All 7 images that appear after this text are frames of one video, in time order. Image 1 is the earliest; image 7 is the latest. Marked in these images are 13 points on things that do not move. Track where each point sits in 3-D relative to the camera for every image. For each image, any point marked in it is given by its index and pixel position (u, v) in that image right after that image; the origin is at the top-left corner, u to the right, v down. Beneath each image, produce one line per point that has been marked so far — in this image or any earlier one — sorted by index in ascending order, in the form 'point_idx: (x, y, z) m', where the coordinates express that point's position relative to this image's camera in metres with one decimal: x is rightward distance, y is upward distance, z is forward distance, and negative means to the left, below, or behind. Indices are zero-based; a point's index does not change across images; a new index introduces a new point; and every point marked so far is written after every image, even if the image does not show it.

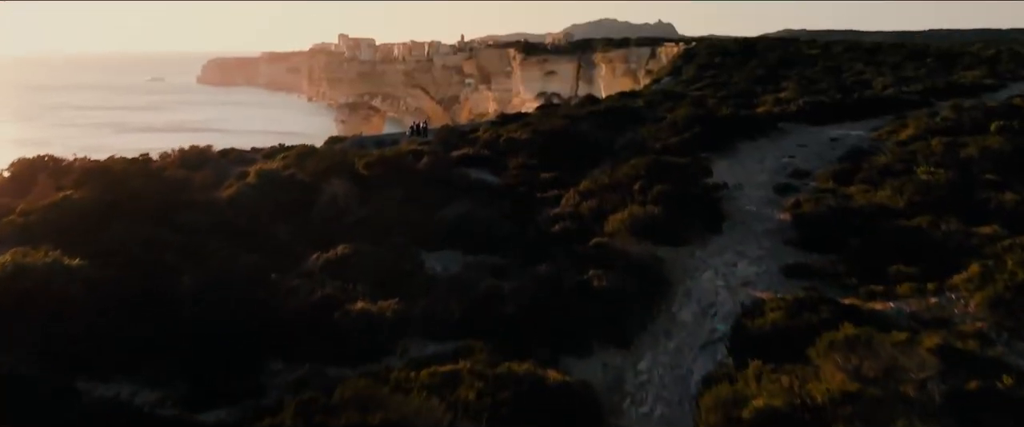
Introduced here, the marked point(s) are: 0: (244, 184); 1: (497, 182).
0: (-3.2, +0.3, +15.0) m
1: (-0.2, +0.5, +18.3) m
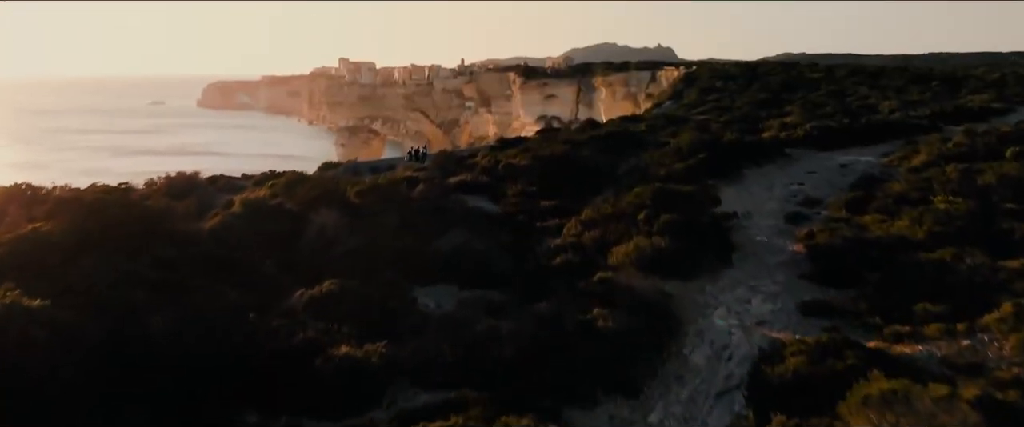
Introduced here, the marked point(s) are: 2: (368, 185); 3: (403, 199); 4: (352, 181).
0: (-3.2, 0.0, +14.3) m
1: (-0.2, +0.1, +17.6) m
2: (-1.9, +0.4, +16.5) m
3: (-1.3, +0.2, +15.7) m
4: (-2.2, +0.4, +17.4) m
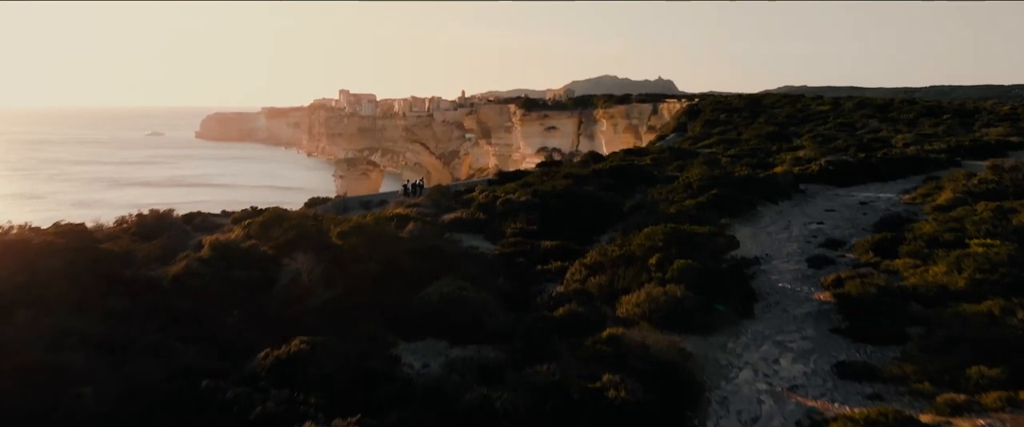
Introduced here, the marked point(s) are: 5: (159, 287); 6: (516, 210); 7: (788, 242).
0: (-3.2, -0.5, +12.9) m
1: (-0.3, -0.5, +16.2) m
2: (-1.9, -0.1, +15.1) m
3: (-1.4, -0.3, +14.4) m
4: (-2.2, -0.1, +16.0) m
5: (-3.3, -0.7, +12.1) m
6: (0.0, +0.1, +19.3) m
7: (+3.8, -0.4, +17.4) m
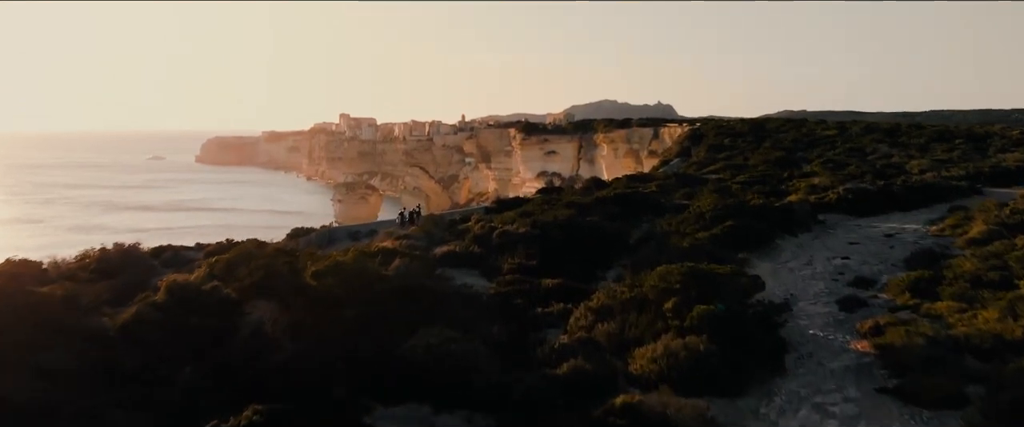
0: (-3.2, -0.8, +11.3) m
1: (-0.3, -0.9, +14.6) m
2: (-1.9, -0.5, +13.6) m
3: (-1.4, -0.7, +12.8) m
4: (-2.2, -0.5, +14.5) m
5: (-3.3, -1.0, +10.5) m
6: (0.0, -0.4, +17.7) m
7: (+3.7, -0.8, +15.9) m
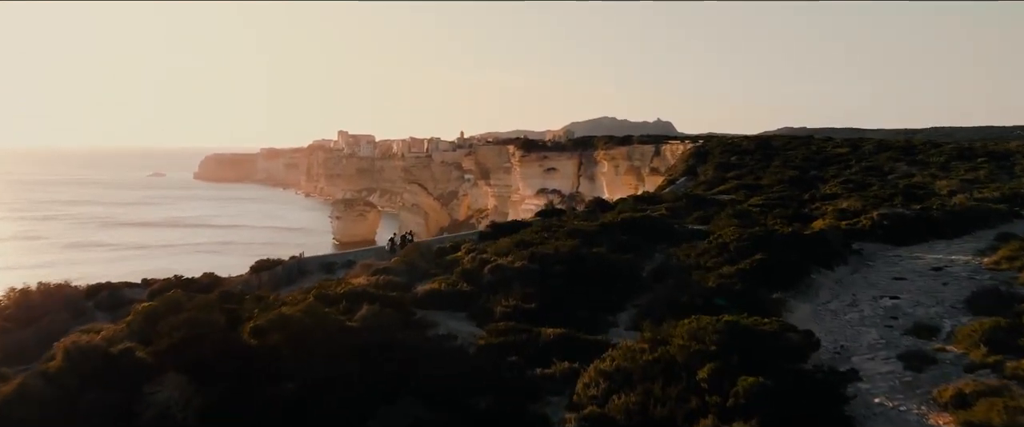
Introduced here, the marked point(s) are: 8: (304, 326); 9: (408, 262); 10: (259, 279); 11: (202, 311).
0: (-3.3, -1.1, +8.8) m
1: (-0.4, -1.2, +12.1) m
2: (-2.0, -0.8, +11.1) m
3: (-1.5, -1.0, +10.3) m
4: (-2.3, -0.8, +12.0) m
5: (-3.4, -1.3, +8.0) m
6: (-0.1, -0.7, +15.2) m
7: (+3.7, -1.2, +13.4) m
8: (-1.6, -0.9, +10.1) m
9: (-1.4, -0.7, +17.6) m
10: (-3.3, -0.9, +16.7) m
11: (-2.5, -0.8, +10.2) m
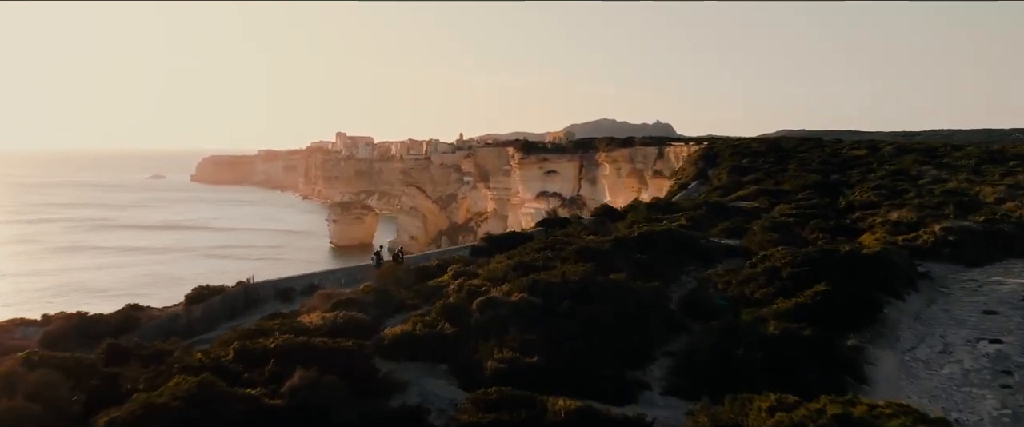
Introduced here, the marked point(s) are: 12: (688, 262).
0: (-3.3, -1.3, +5.5) m
1: (-0.4, -1.4, +8.8) m
2: (-2.0, -1.0, +7.8) m
3: (-1.5, -1.1, +7.0) m
4: (-2.3, -1.0, +8.7) m
5: (-3.4, -1.5, +4.7) m
6: (-0.1, -0.9, +11.9) m
7: (+3.6, -1.4, +10.1) m
8: (-1.7, -1.1, +6.8) m
9: (-1.5, -0.9, +14.3) m
10: (-3.3, -1.0, +13.4) m
11: (-2.5, -1.0, +6.9) m
12: (+2.3, -0.6, +16.9) m
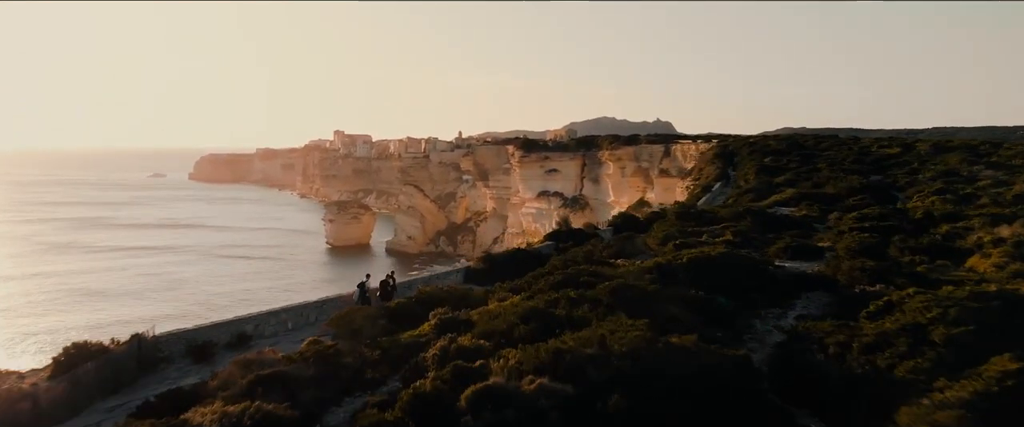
0: (-3.3, -1.5, +1.0) m
1: (-0.3, -1.6, +4.3) m
2: (-2.0, -1.2, +3.3) m
3: (-1.4, -1.4, +2.5) m
4: (-2.3, -1.2, +4.2) m
5: (-3.4, -1.7, +0.2) m
6: (0.0, -1.1, +7.4) m
7: (+3.7, -1.6, +5.6) m
8: (-1.6, -1.3, +2.3) m
9: (-1.4, -1.1, +9.8) m
10: (-3.2, -1.3, +8.9) m
11: (-2.4, -1.2, +2.4) m
12: (+2.4, -0.8, +12.4) m
